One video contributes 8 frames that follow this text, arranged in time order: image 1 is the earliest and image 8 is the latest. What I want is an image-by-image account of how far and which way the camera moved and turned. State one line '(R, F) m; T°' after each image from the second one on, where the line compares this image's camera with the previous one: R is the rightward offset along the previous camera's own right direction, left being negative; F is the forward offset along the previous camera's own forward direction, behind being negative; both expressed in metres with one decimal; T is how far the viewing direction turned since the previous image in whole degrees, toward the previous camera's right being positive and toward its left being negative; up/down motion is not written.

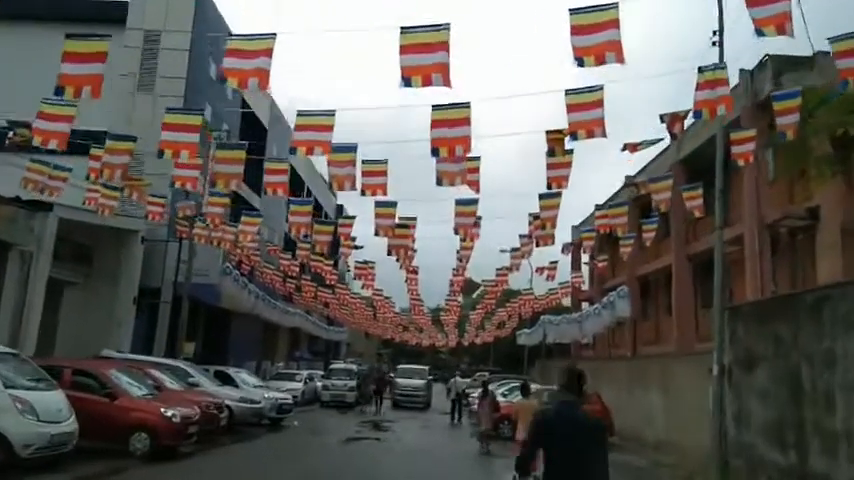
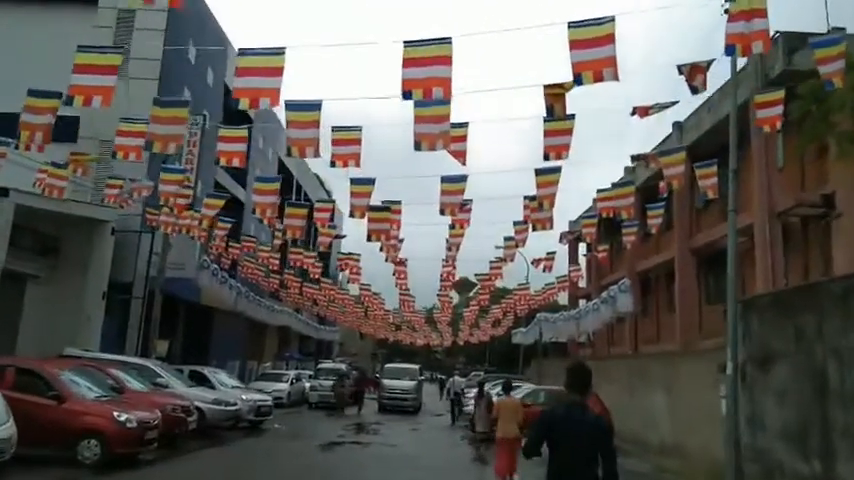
(+0.2, +1.4) m; 0°
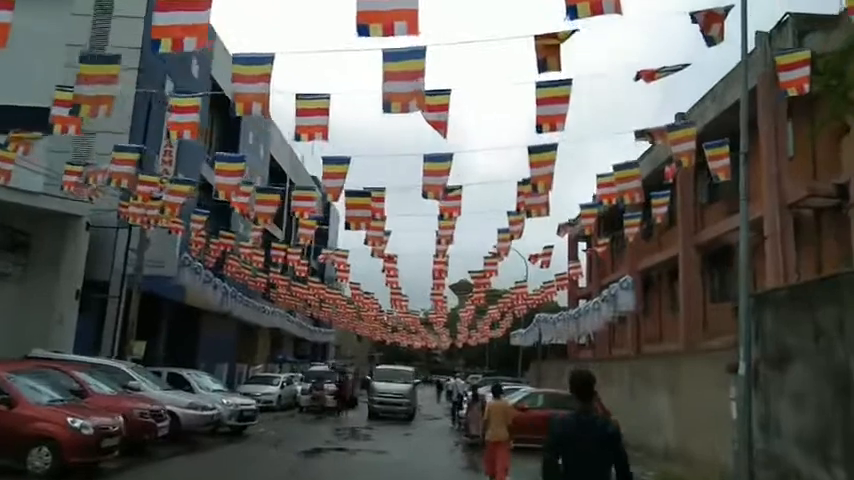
(+0.3, +1.1) m; 0°
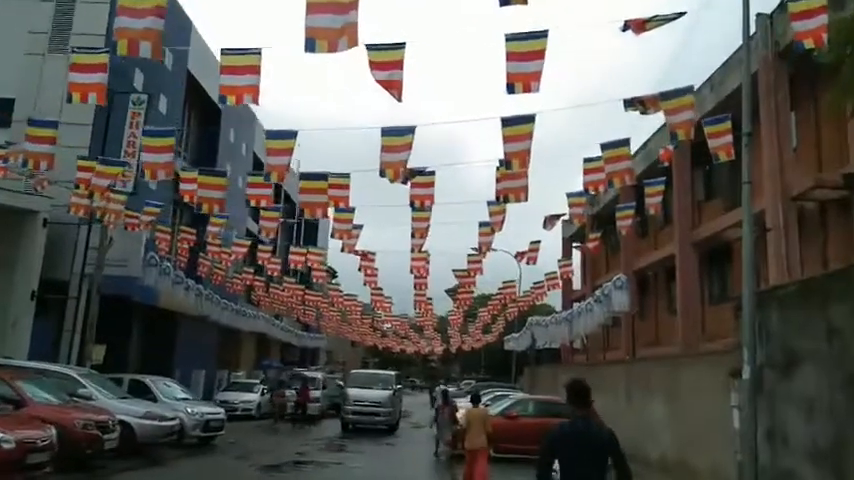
(+0.5, +1.3) m; 0°
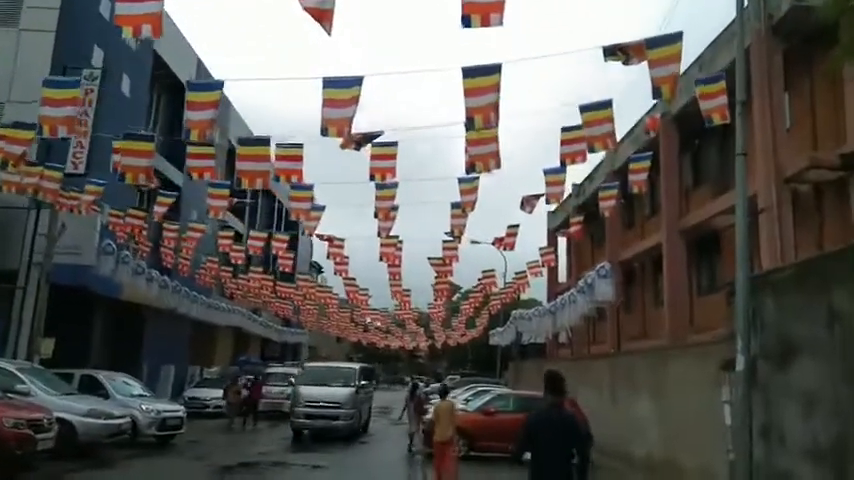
(+0.4, +1.1) m; +1°
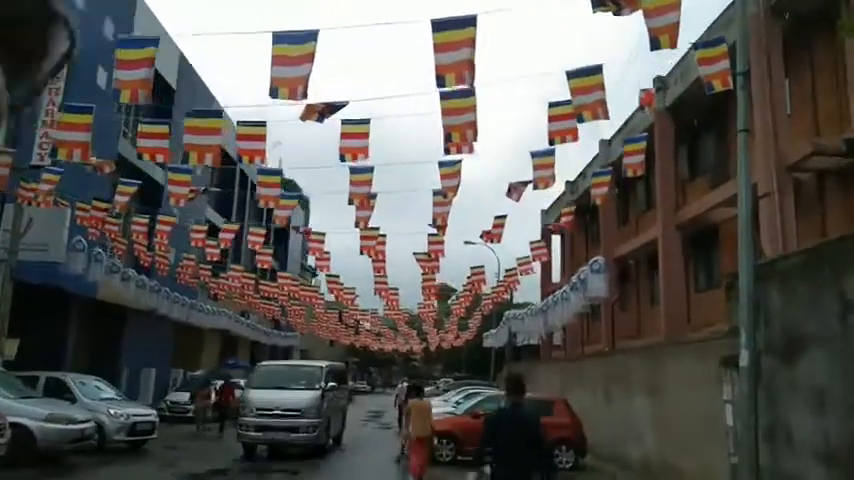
(+0.3, +0.8) m; 0°
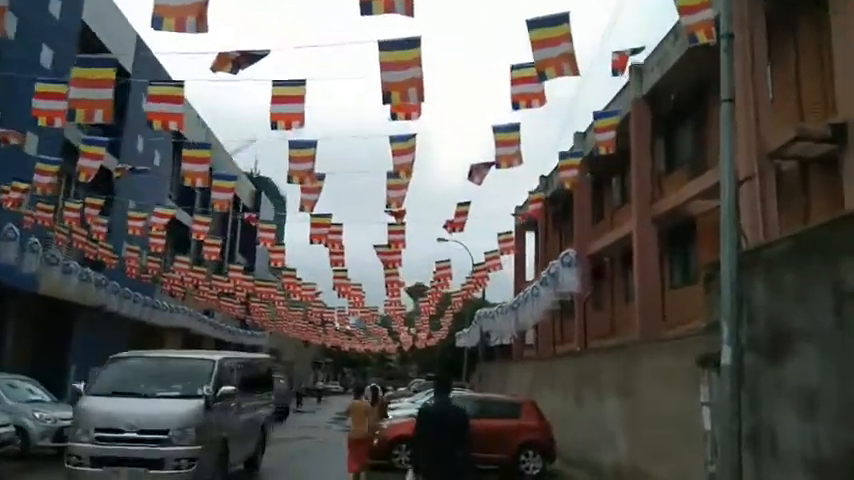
(+0.4, +1.2) m; +2°
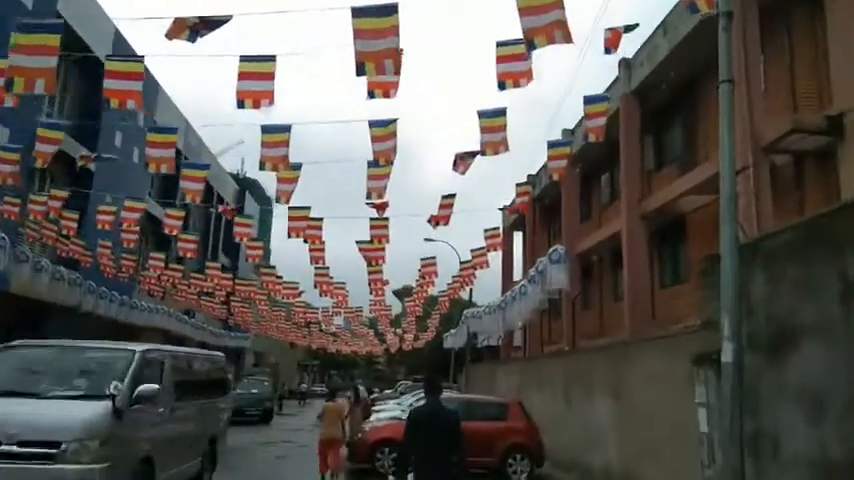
(+0.1, +0.6) m; +1°
